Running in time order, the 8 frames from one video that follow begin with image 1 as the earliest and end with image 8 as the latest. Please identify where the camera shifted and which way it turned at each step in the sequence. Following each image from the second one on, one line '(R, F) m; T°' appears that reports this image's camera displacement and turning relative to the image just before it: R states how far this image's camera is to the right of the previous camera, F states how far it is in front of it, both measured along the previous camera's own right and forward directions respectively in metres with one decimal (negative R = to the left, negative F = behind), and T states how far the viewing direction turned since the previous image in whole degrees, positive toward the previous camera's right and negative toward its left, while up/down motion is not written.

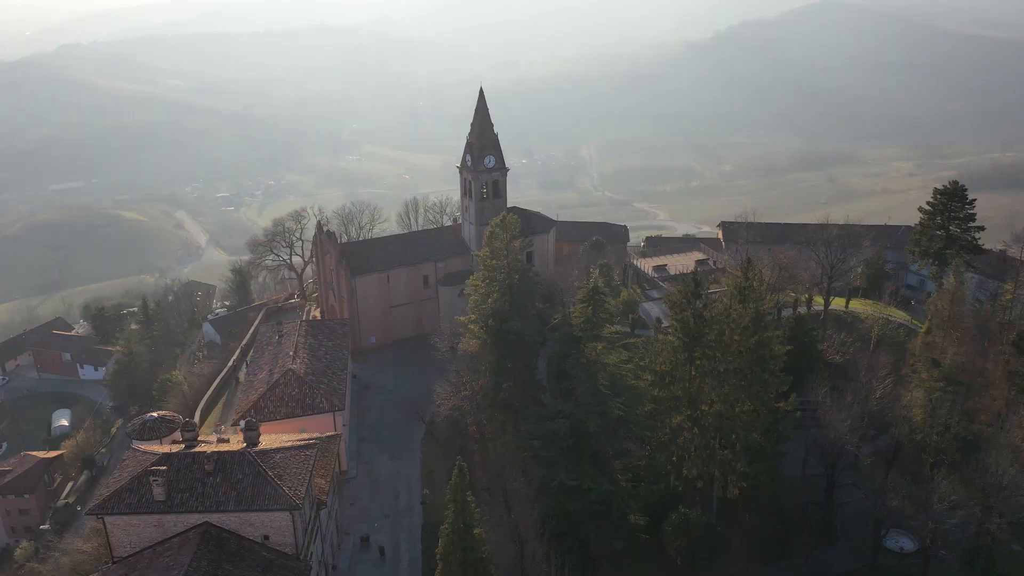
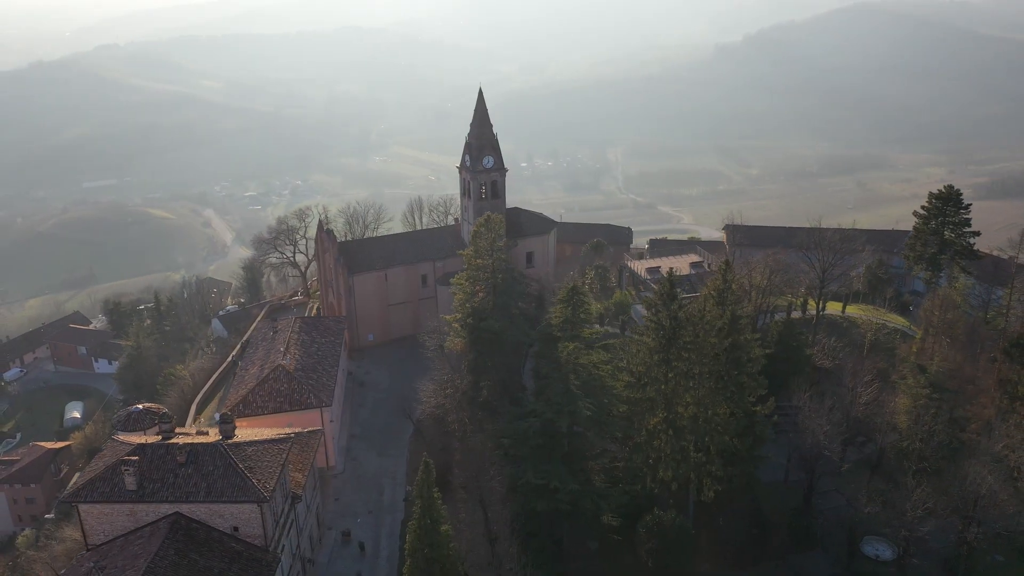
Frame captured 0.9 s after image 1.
(+1.4, 0.0) m; -2°
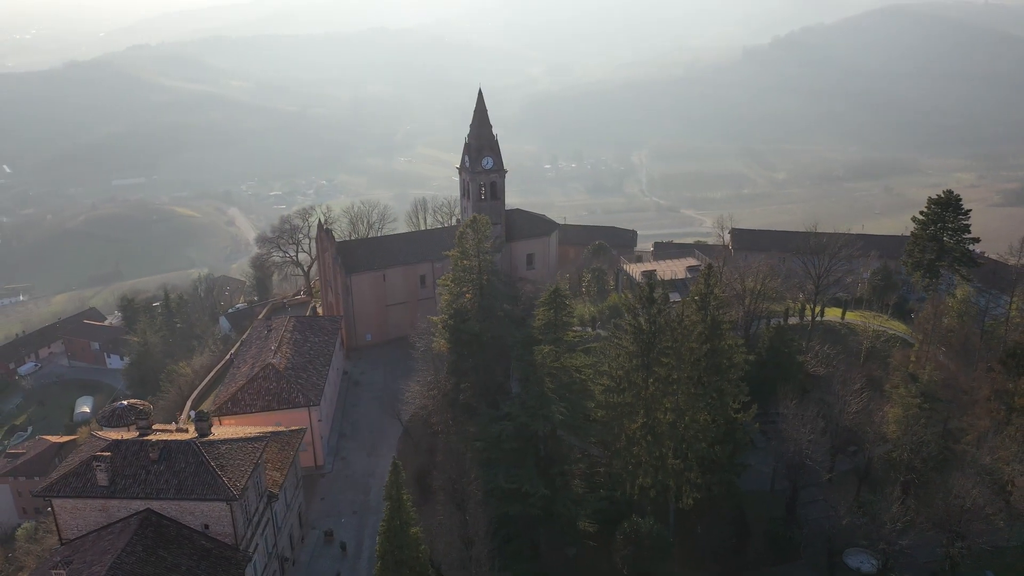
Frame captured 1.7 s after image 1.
(+1.2, +0.2) m; -2°
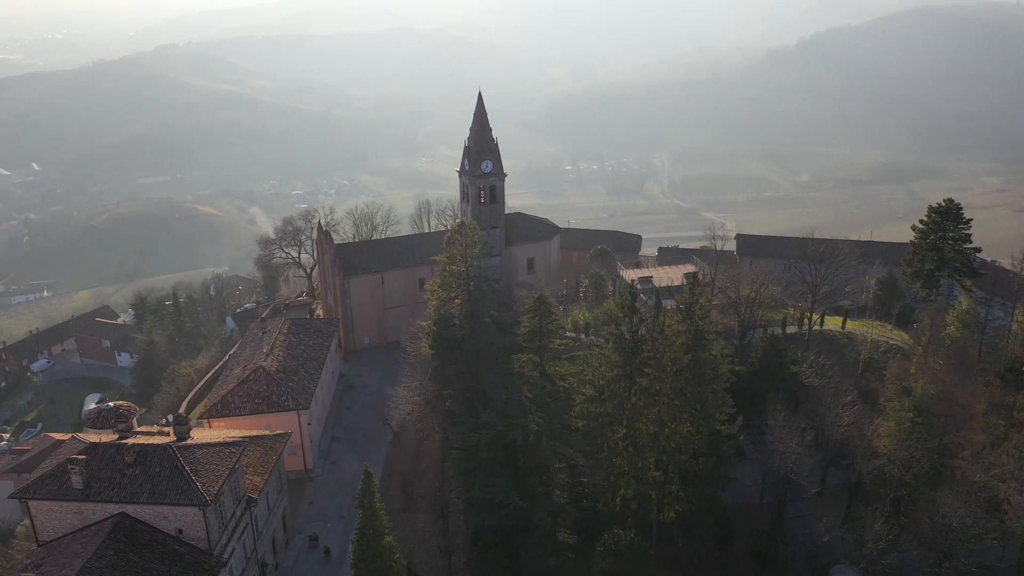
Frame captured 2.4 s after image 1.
(+1.1, +0.2) m; -1°
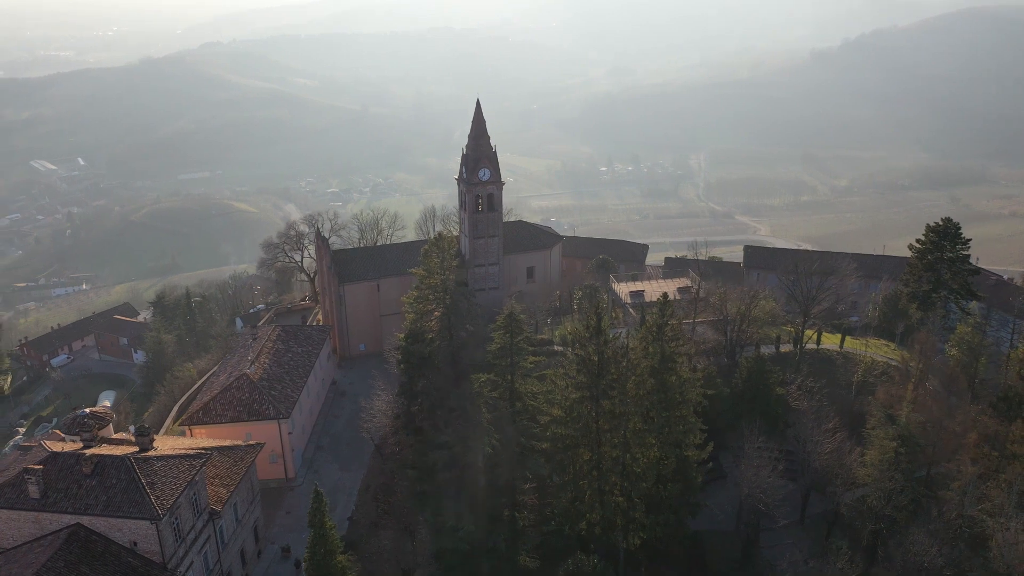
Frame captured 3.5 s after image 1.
(+1.8, +0.4) m; -2°
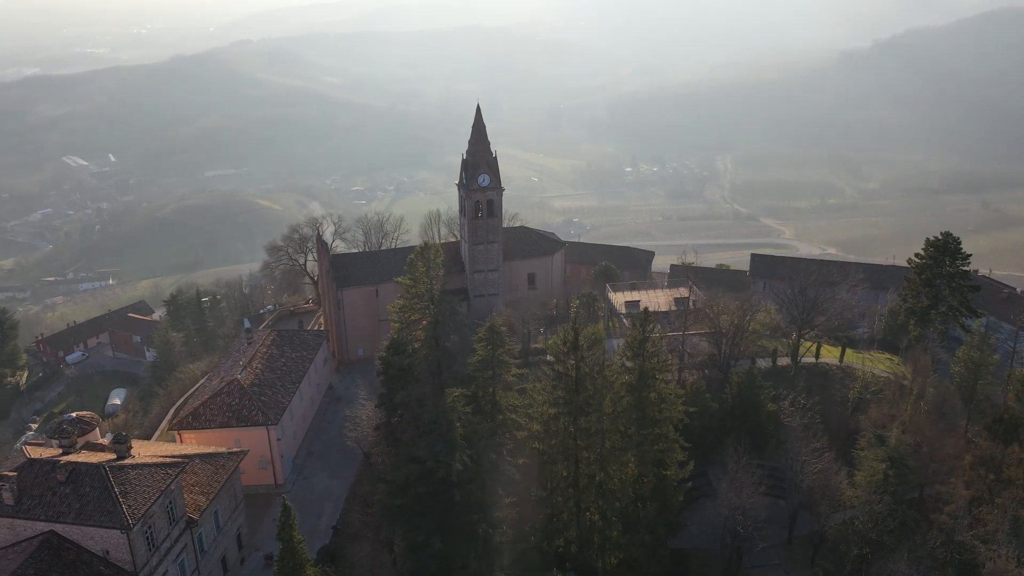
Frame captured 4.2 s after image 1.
(+1.2, +0.3) m; -2°
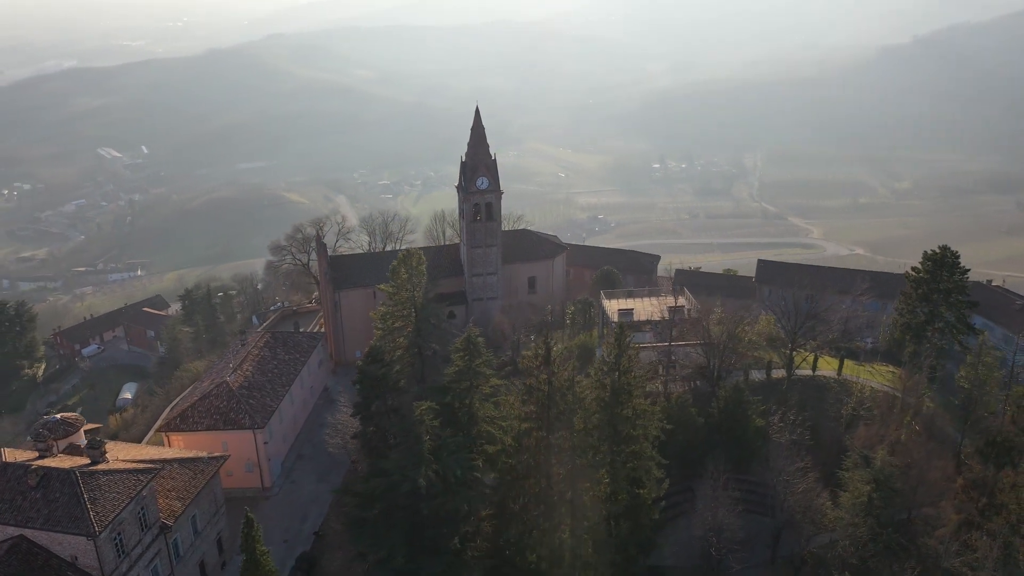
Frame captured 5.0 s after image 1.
(+1.4, +0.3) m; -2°
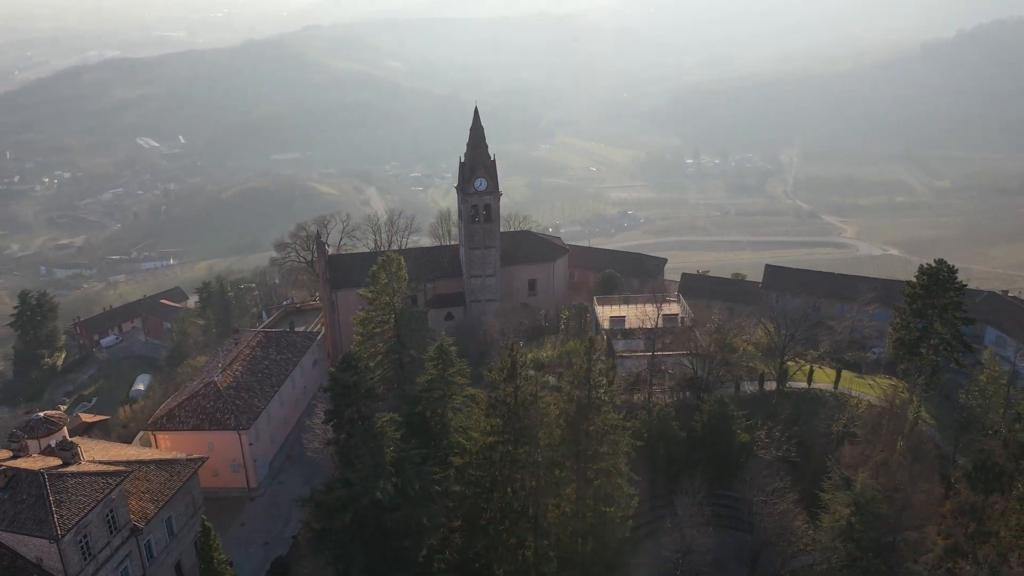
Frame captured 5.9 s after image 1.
(+1.6, +0.4) m; -2°
